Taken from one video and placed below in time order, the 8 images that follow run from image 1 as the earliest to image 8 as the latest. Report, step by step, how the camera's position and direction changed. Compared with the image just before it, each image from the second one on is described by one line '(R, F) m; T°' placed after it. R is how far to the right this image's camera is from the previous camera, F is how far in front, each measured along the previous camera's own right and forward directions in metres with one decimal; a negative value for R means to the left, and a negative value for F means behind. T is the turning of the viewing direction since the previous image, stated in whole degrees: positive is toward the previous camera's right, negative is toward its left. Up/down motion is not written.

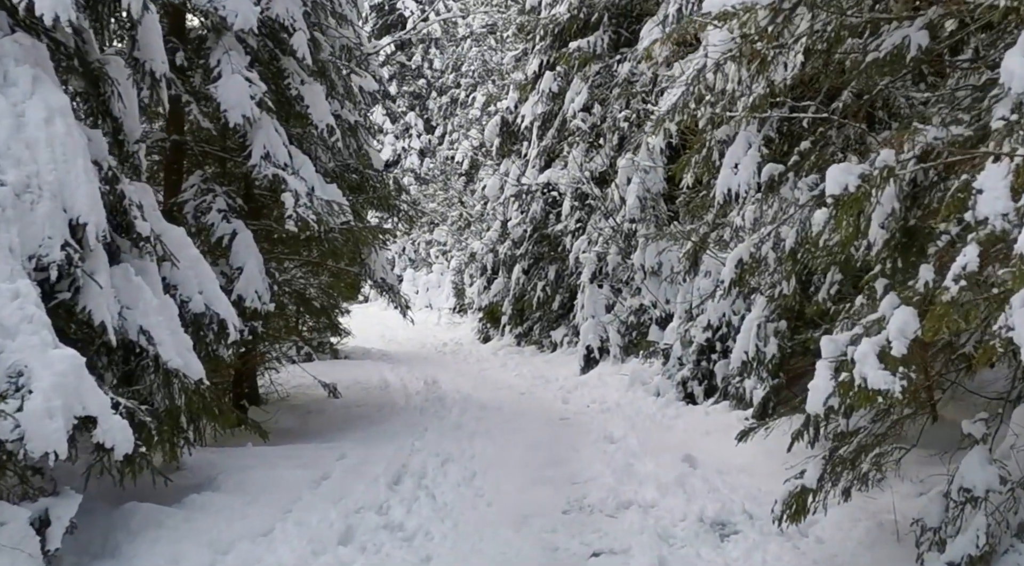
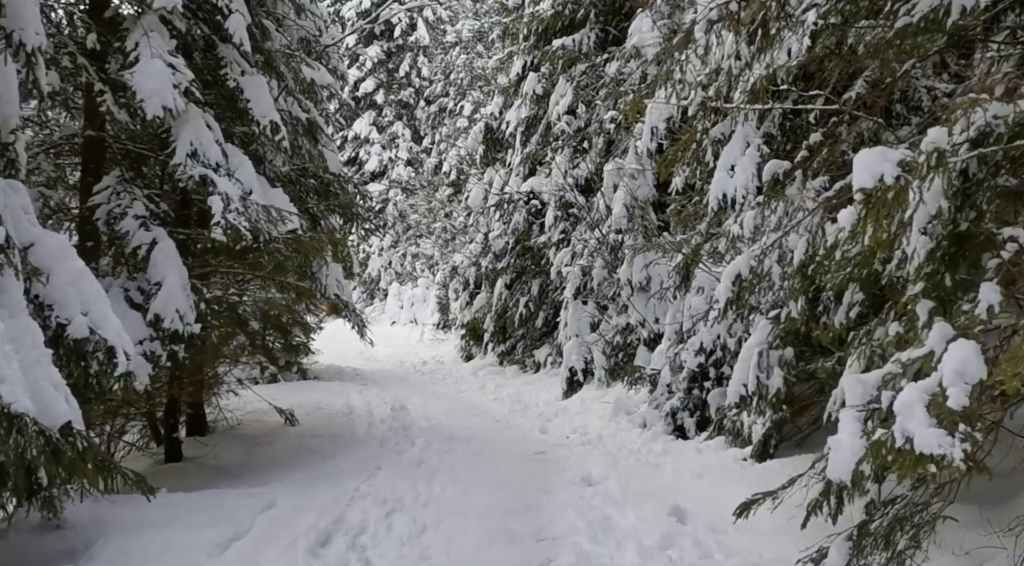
(+0.3, +1.1) m; 0°
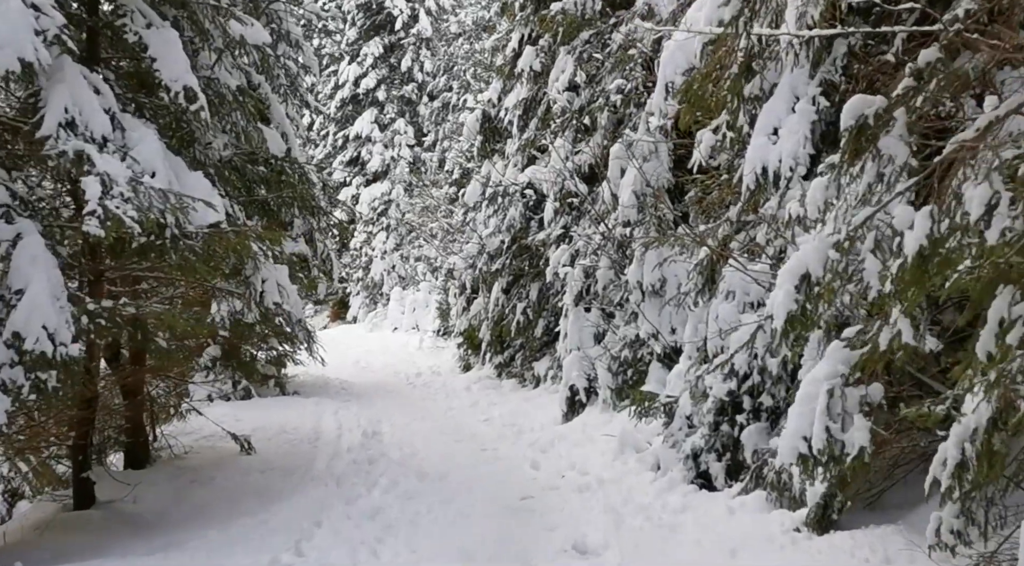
(+0.3, +1.8) m; -1°
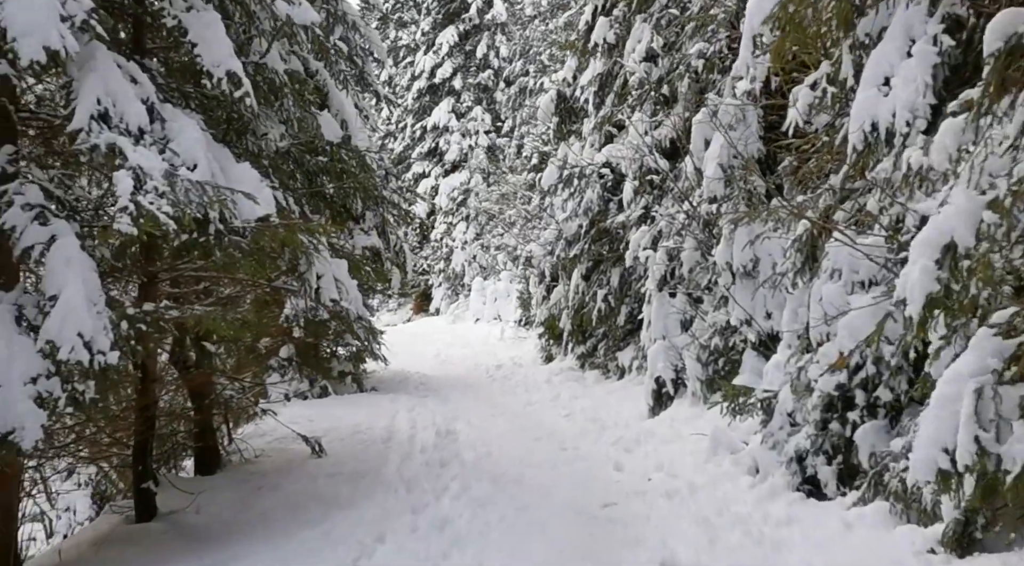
(+0.1, +0.7) m; -6°
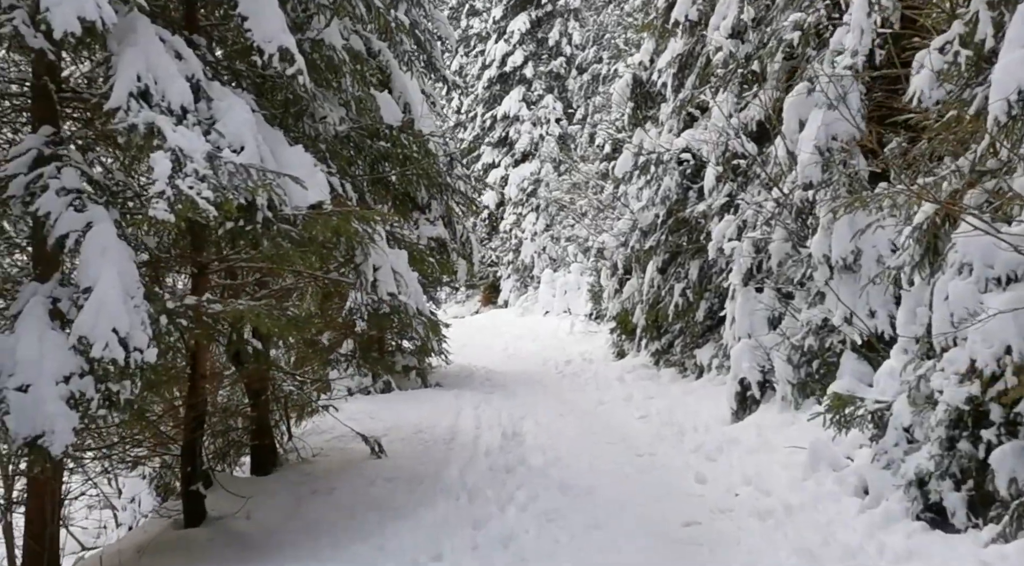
(0.0, +0.6) m; -5°
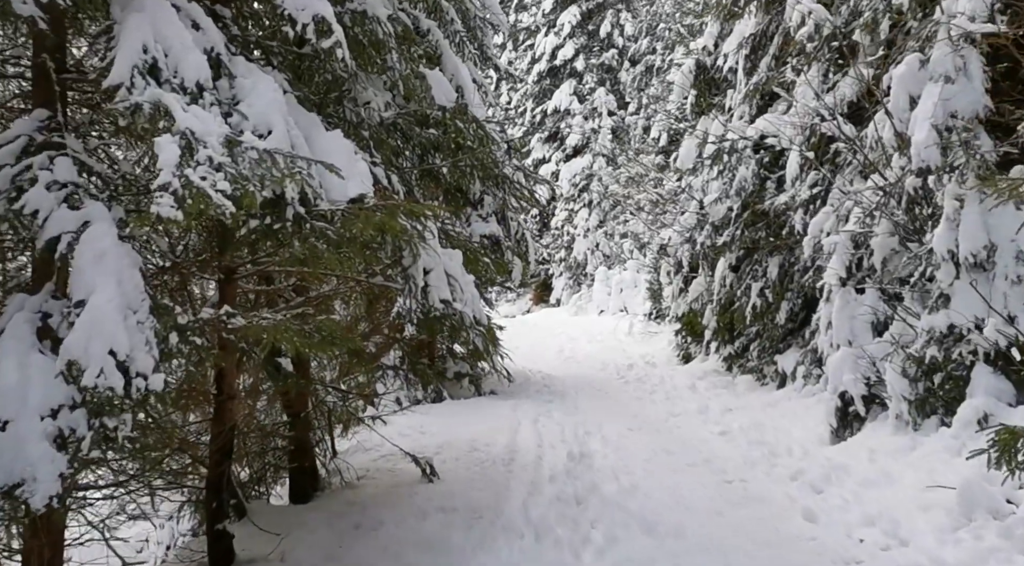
(-0.2, +1.0) m; -3°
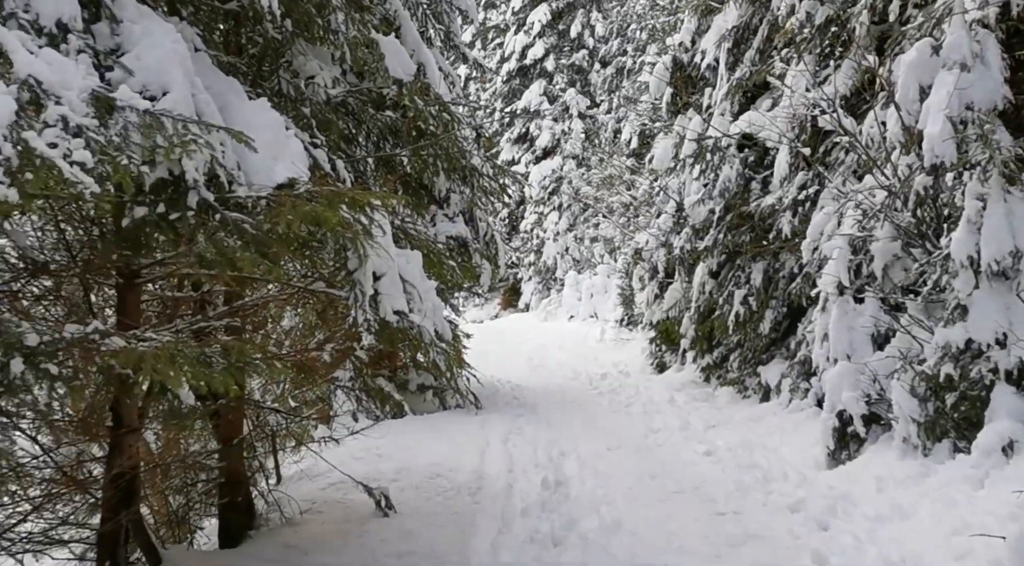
(0.0, +0.8) m; +2°
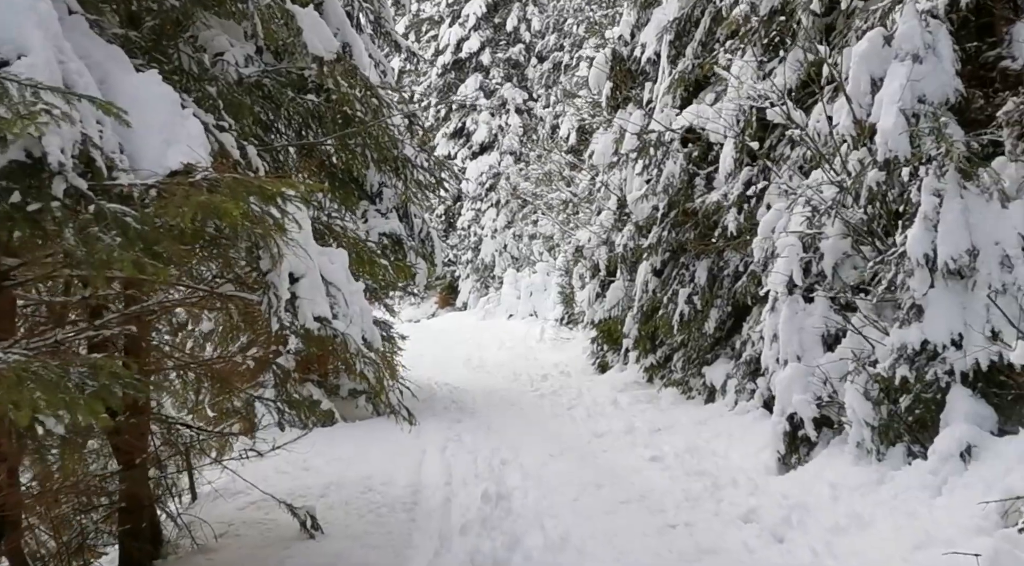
(0.0, +0.4) m; +4°
